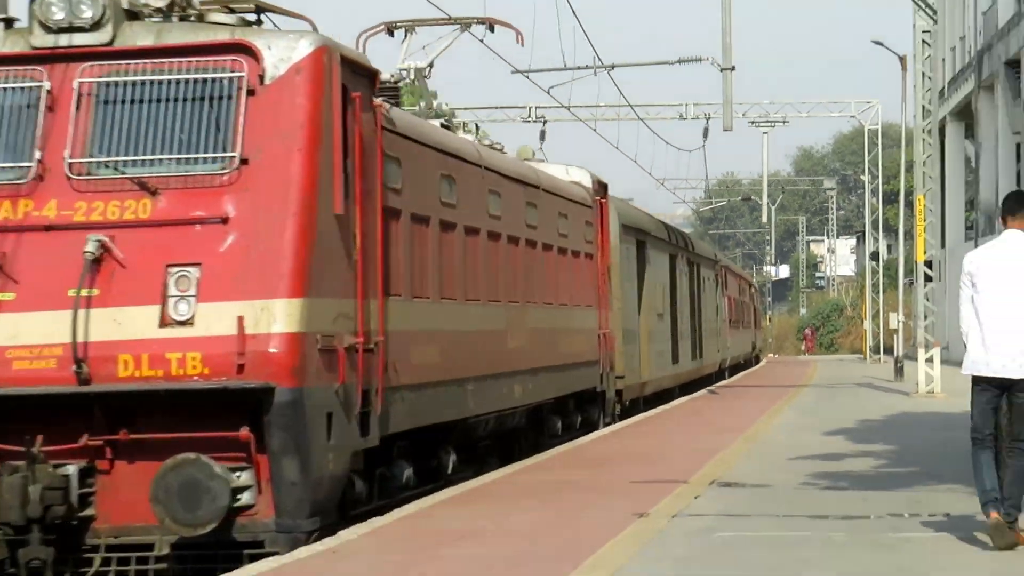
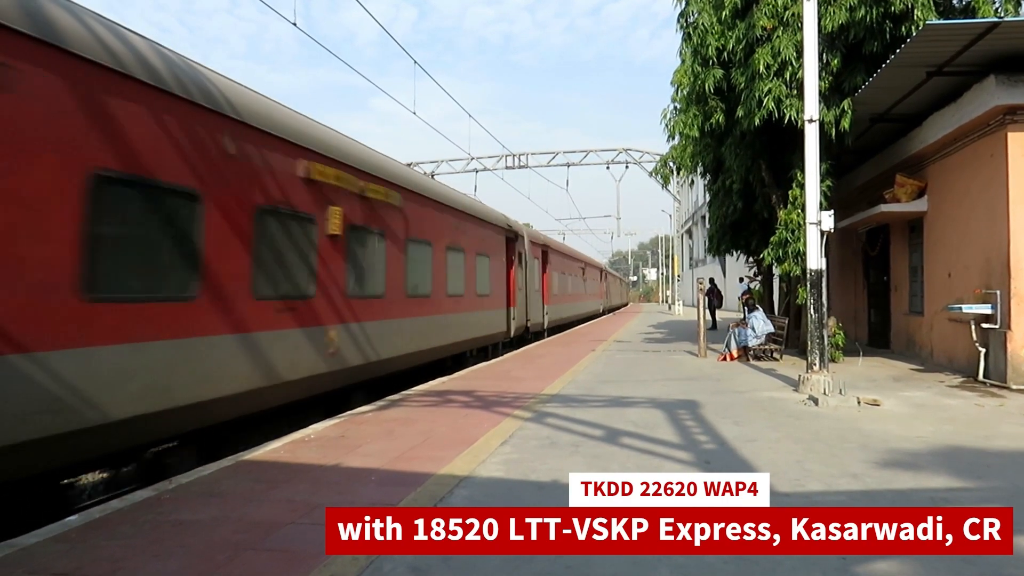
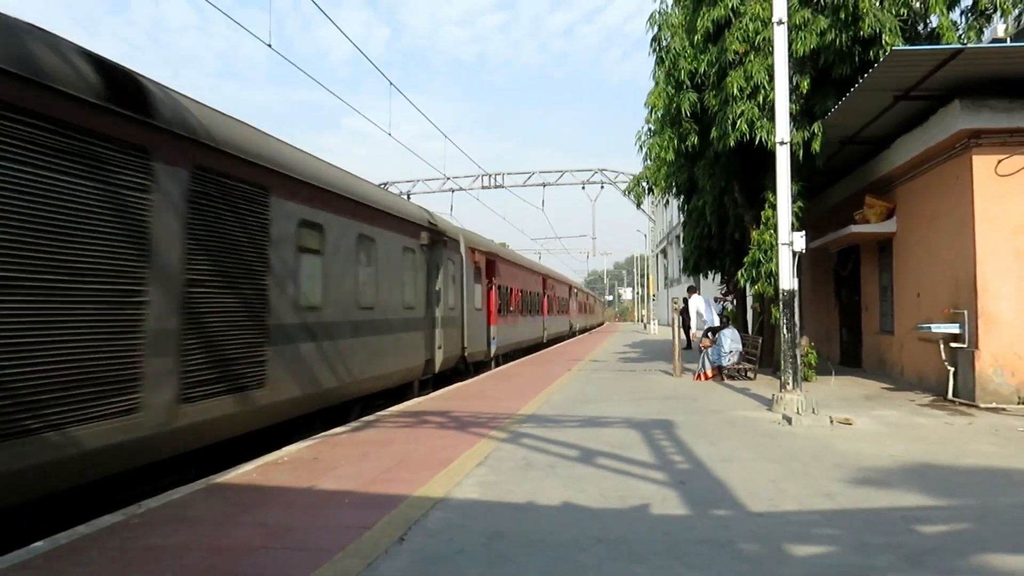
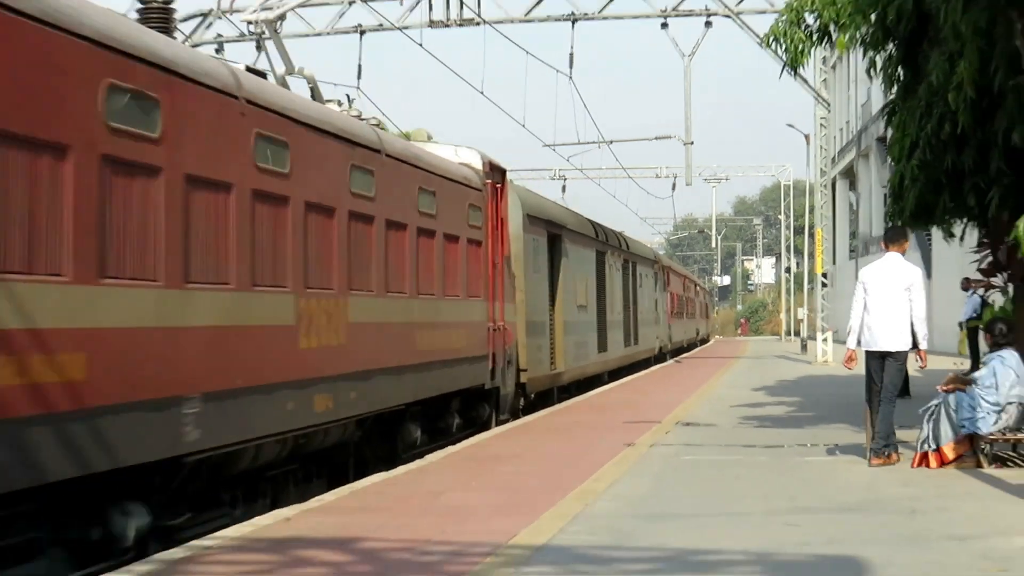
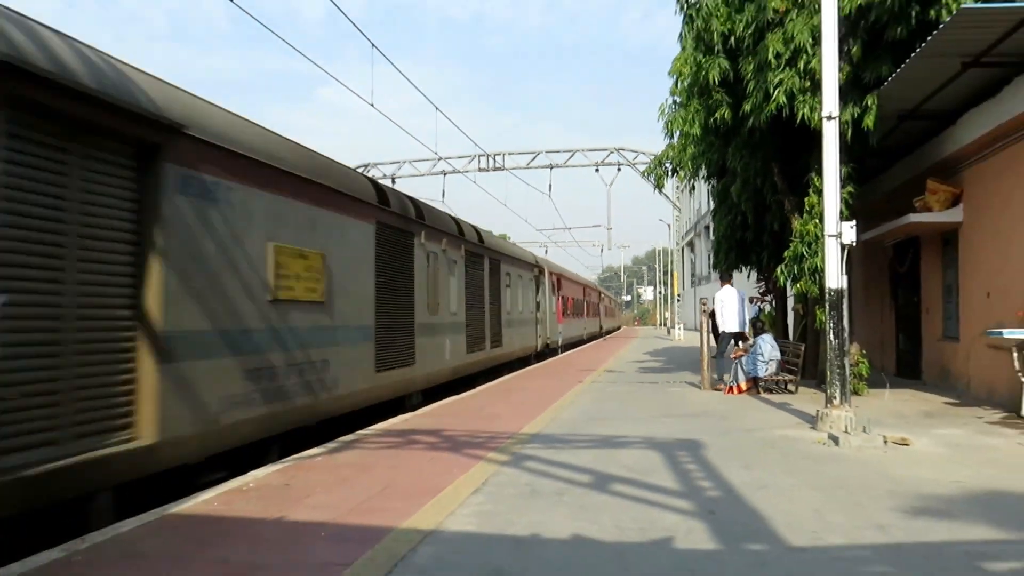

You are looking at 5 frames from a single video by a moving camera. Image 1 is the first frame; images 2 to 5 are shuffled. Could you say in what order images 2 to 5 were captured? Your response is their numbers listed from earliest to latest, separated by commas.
4, 5, 3, 2
